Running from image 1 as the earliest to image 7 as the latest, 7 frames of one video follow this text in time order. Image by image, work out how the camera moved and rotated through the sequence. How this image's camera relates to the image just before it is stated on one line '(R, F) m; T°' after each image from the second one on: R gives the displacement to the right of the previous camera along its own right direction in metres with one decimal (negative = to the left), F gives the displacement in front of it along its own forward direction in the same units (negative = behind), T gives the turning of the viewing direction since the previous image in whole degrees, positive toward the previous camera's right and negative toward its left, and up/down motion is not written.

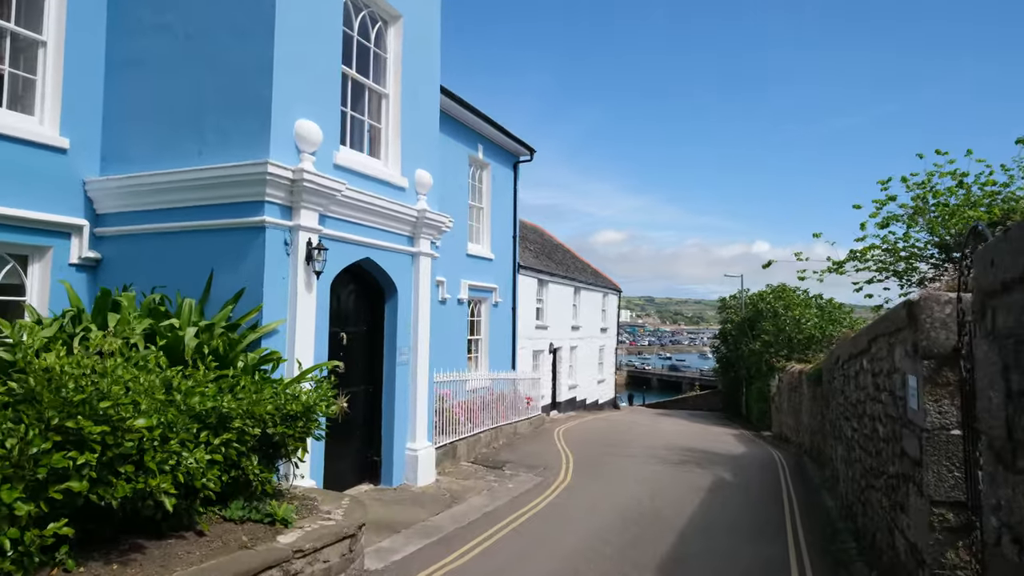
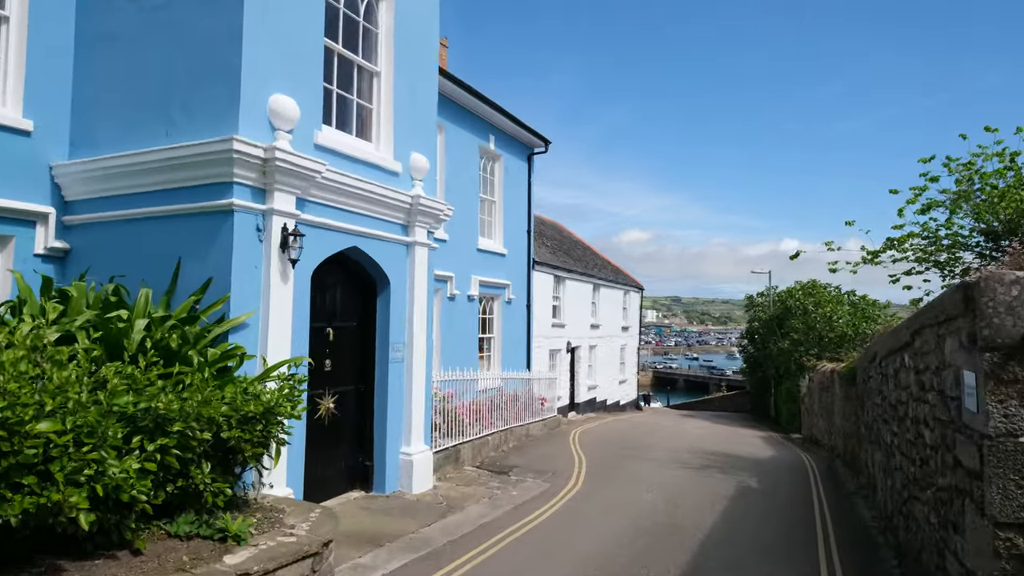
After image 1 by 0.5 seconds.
(+0.3, +0.6) m; -2°
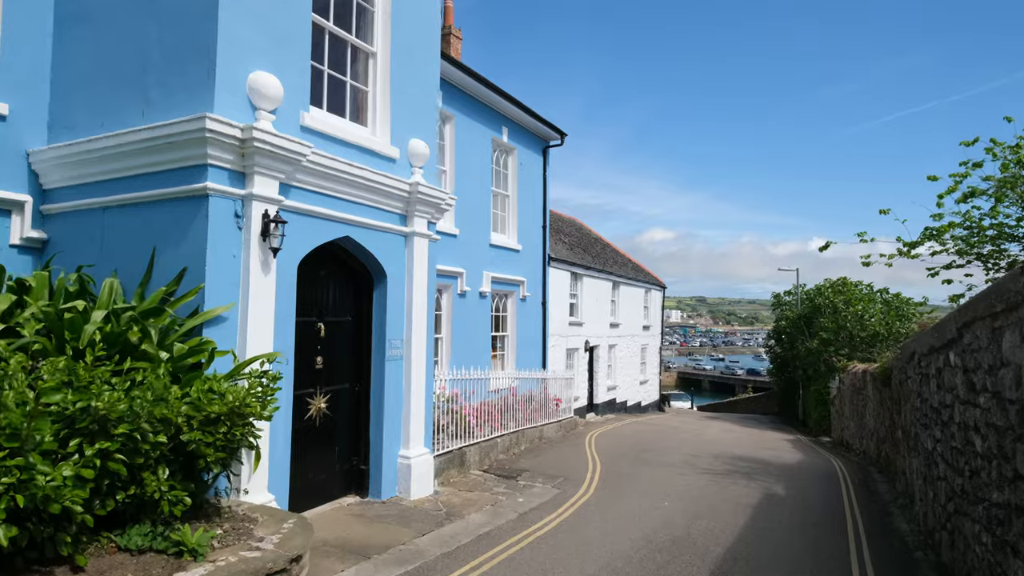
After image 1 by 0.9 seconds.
(+0.2, +0.5) m; -2°
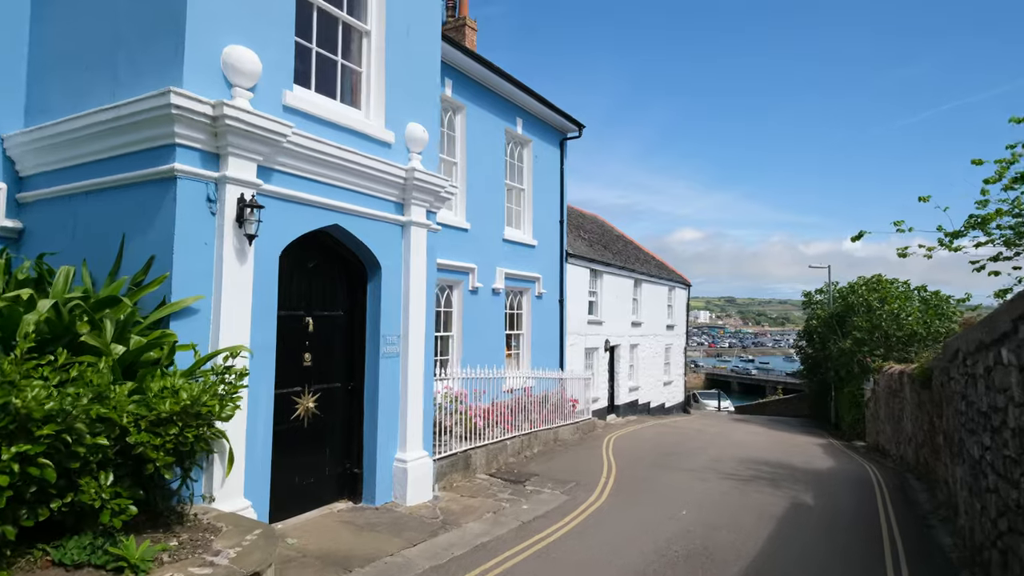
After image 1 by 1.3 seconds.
(+0.3, +0.5) m; -2°
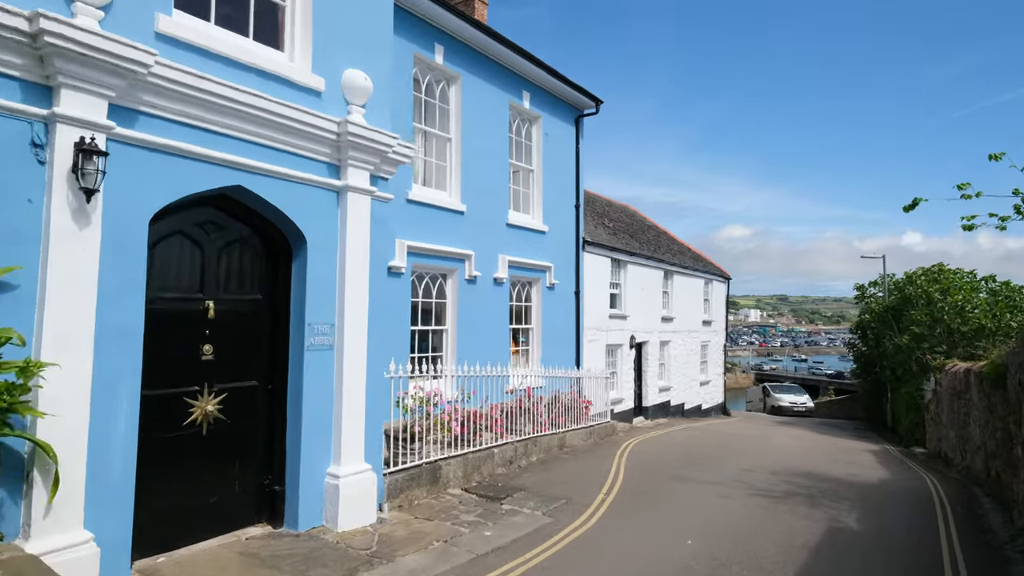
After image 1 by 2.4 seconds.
(+0.8, +1.3) m; -4°
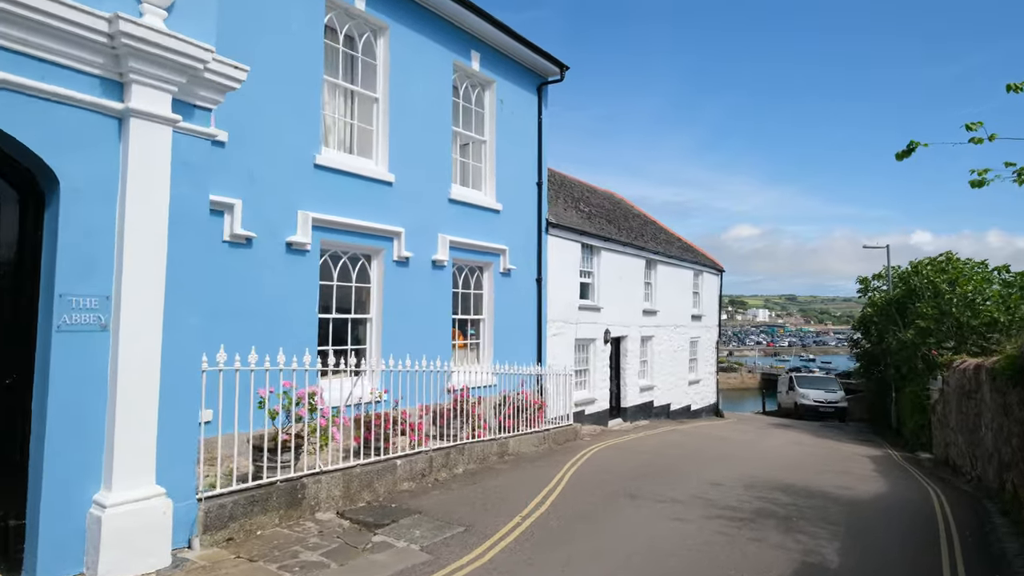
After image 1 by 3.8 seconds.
(+1.2, +1.6) m; -1°
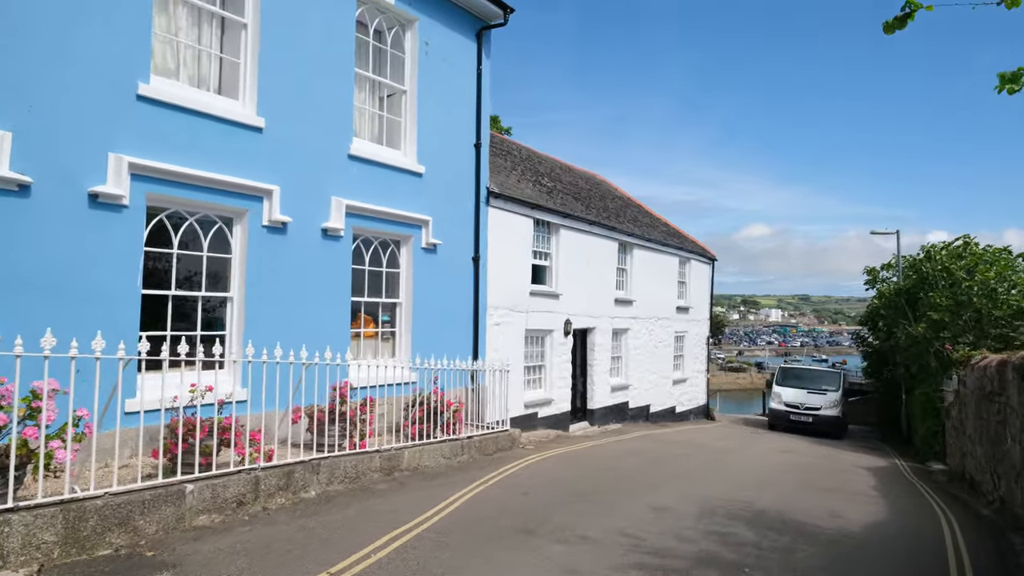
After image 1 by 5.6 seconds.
(+1.4, +2.0) m; -1°
